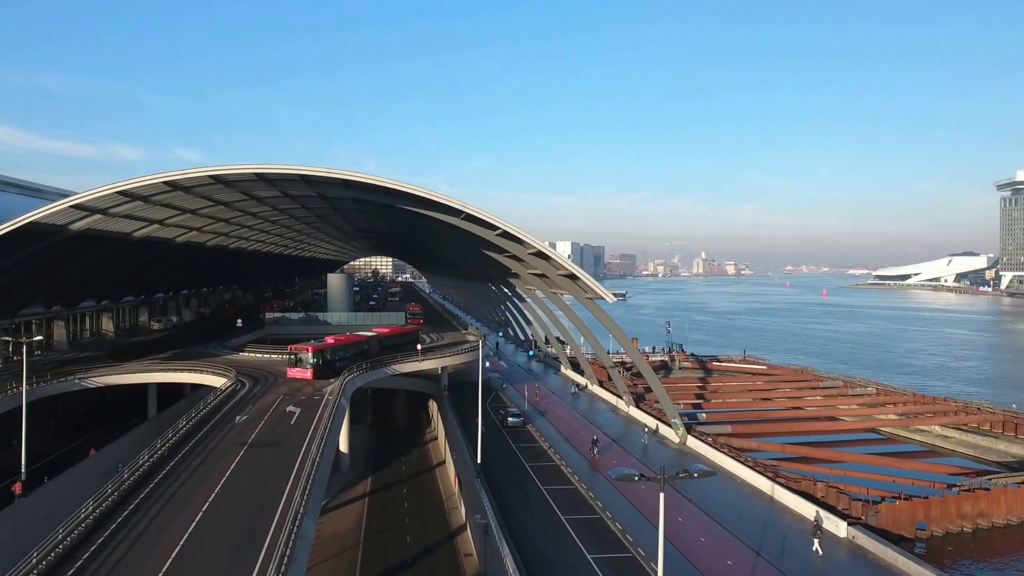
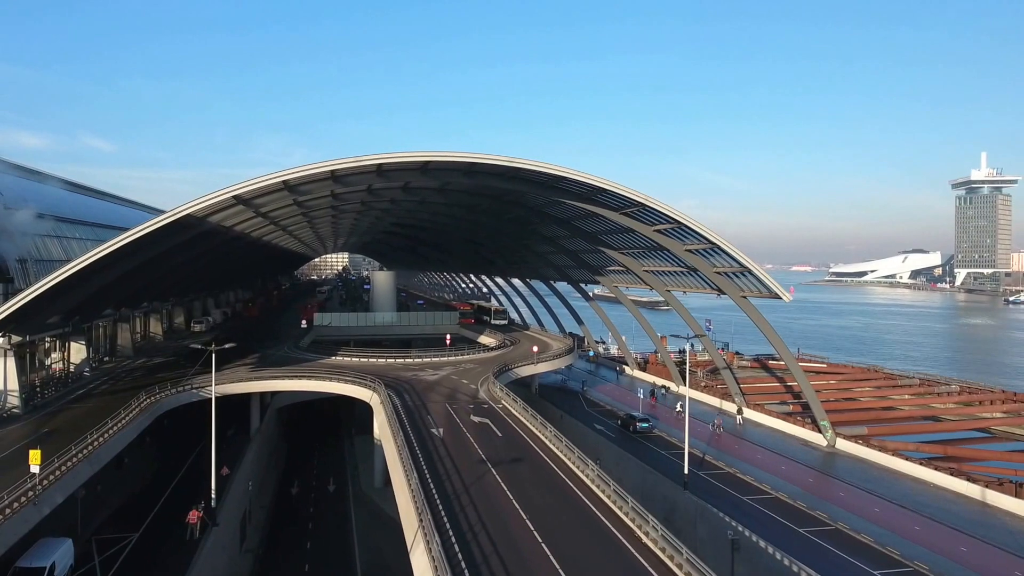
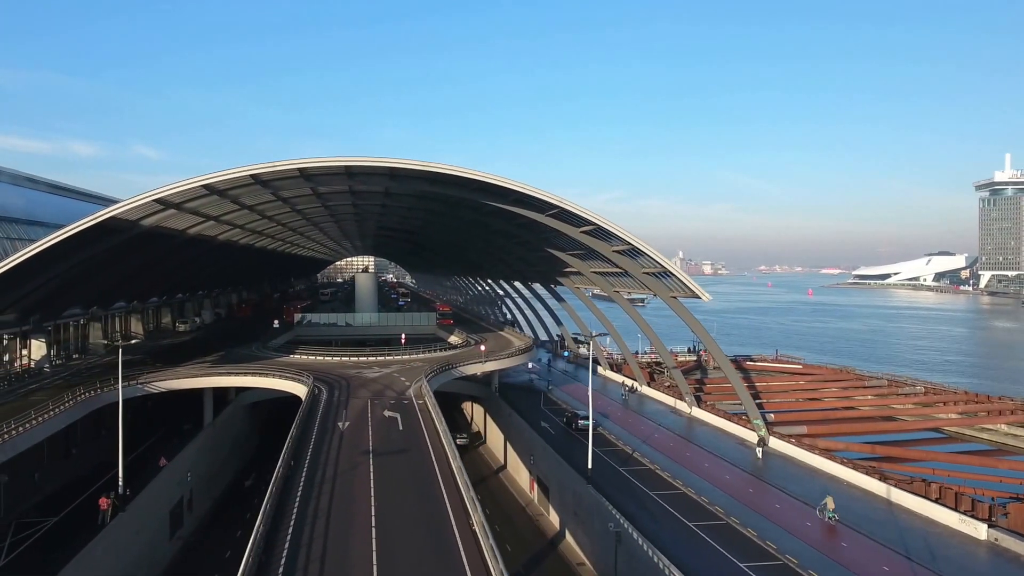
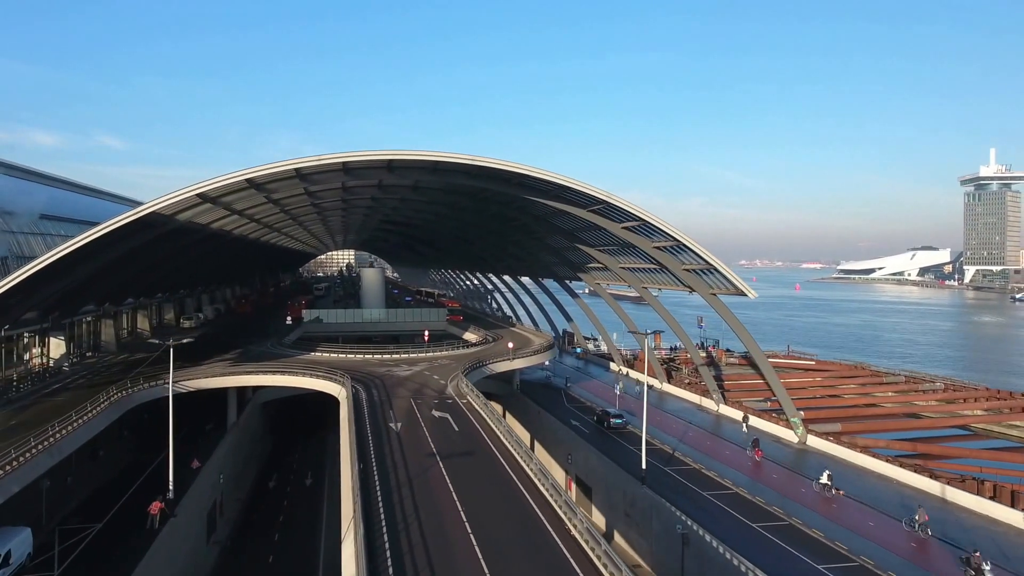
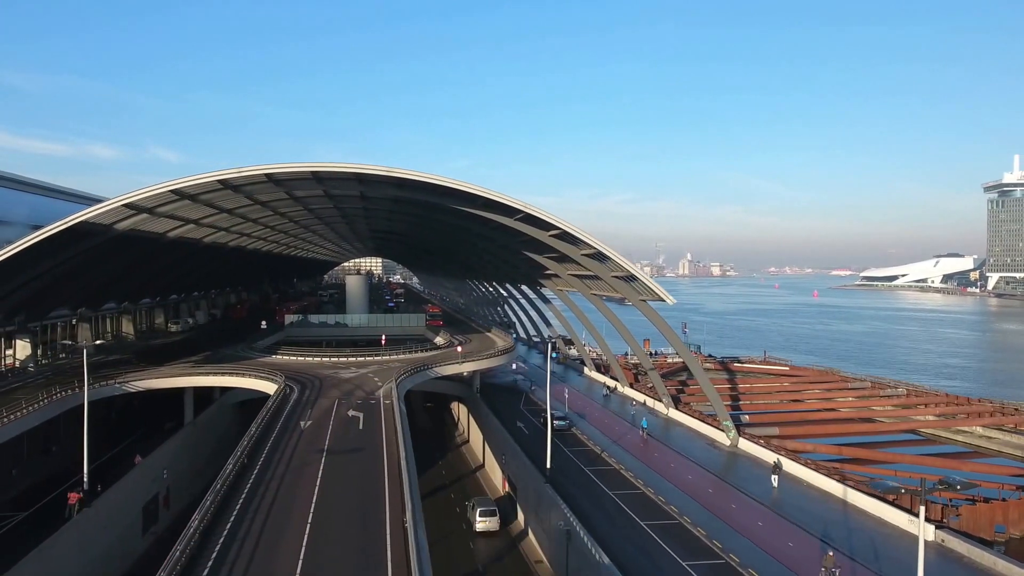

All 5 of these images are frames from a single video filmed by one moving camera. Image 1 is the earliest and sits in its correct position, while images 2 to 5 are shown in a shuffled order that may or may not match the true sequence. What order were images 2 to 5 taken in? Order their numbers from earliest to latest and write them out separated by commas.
5, 3, 4, 2
